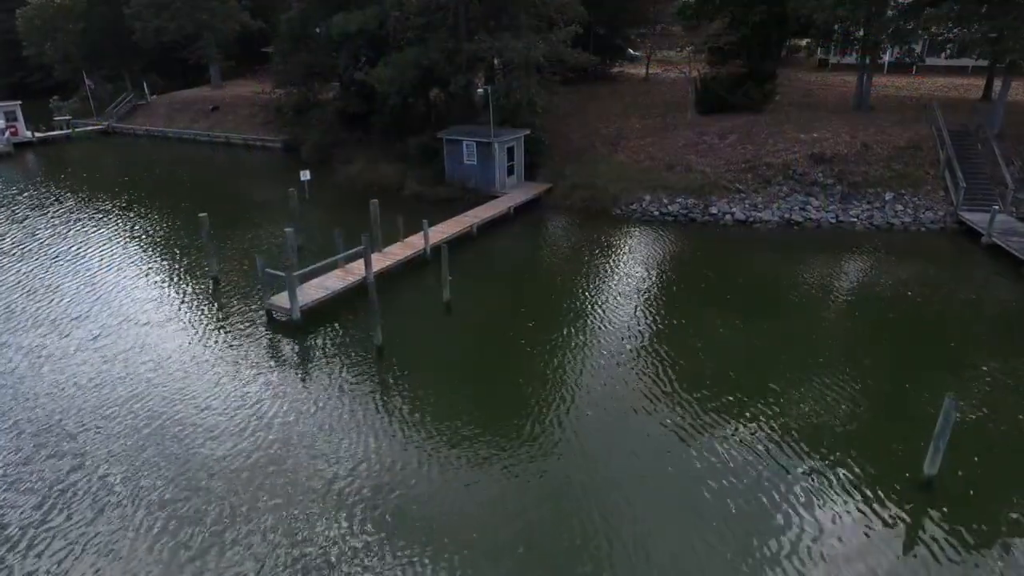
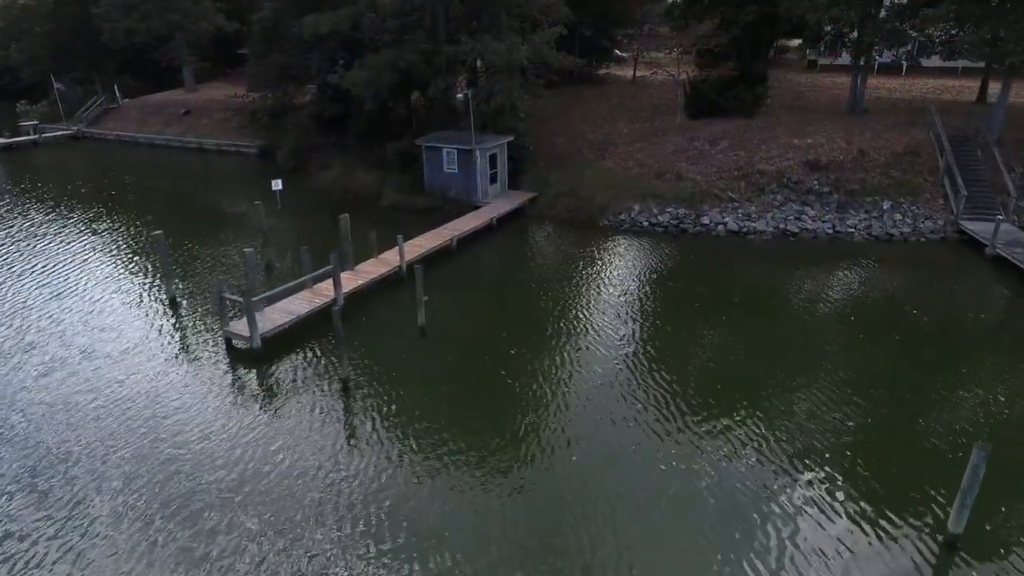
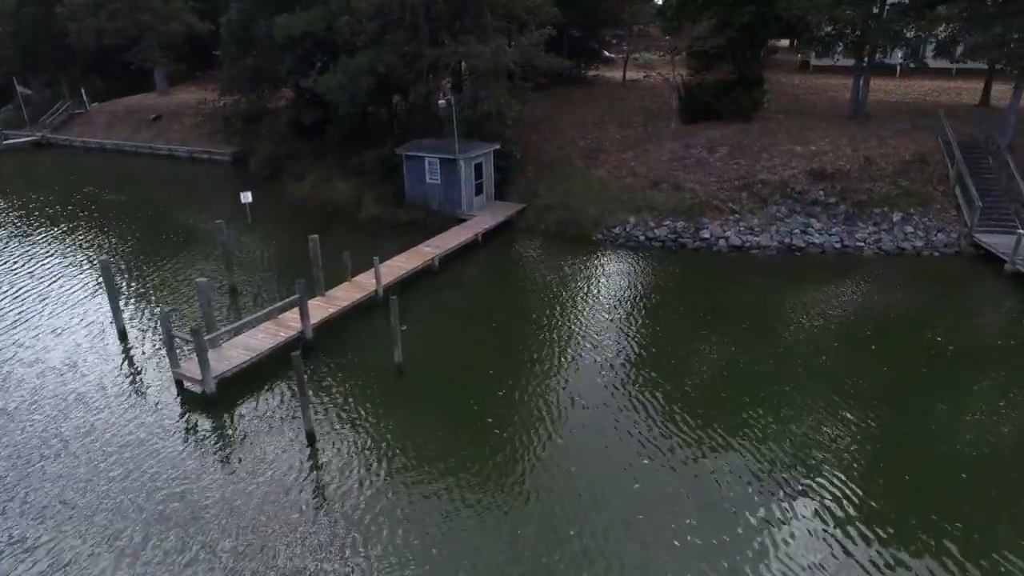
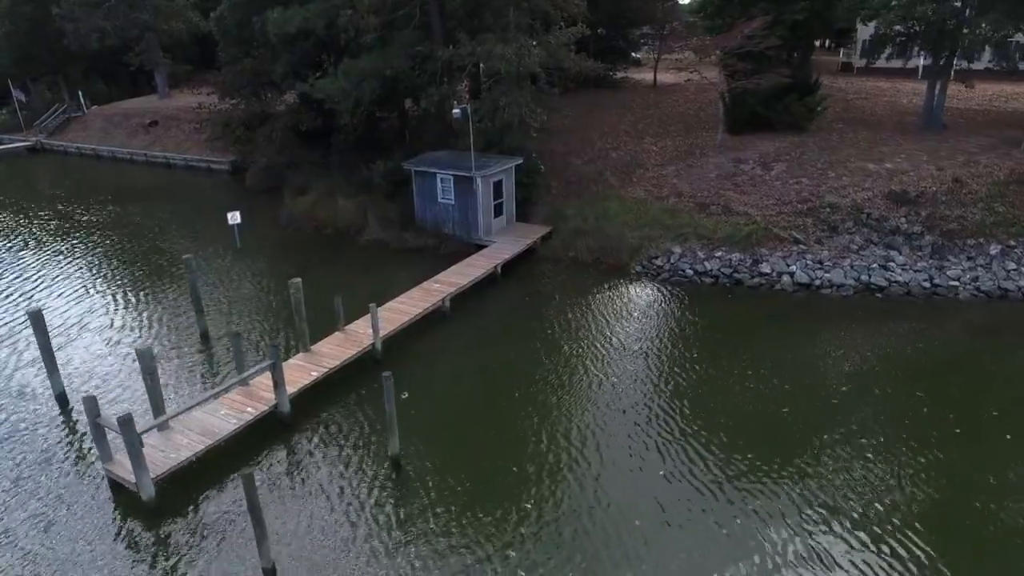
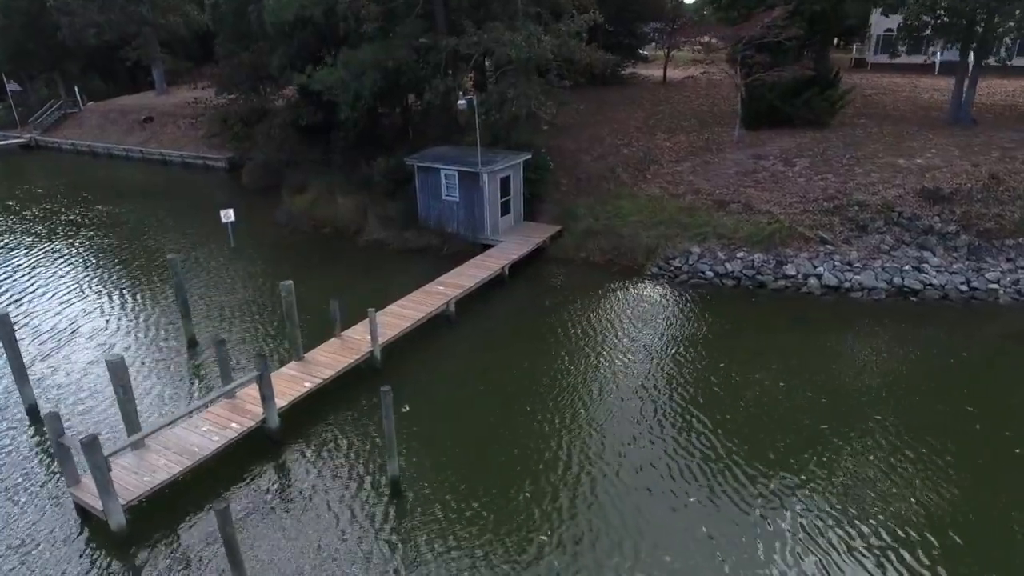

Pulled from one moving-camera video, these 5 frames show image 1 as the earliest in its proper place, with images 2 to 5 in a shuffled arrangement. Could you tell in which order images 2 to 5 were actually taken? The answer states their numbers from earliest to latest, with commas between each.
2, 3, 4, 5
